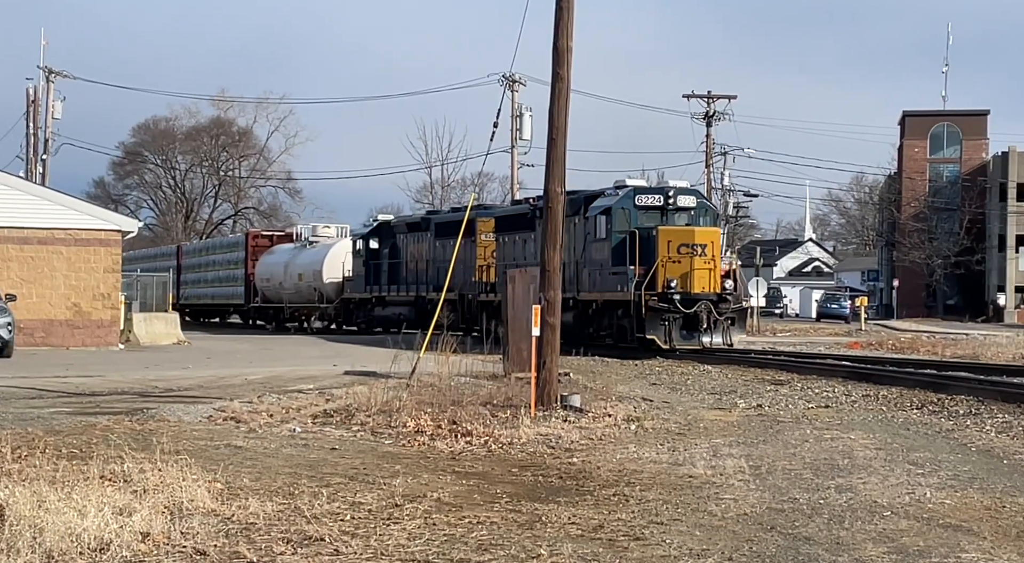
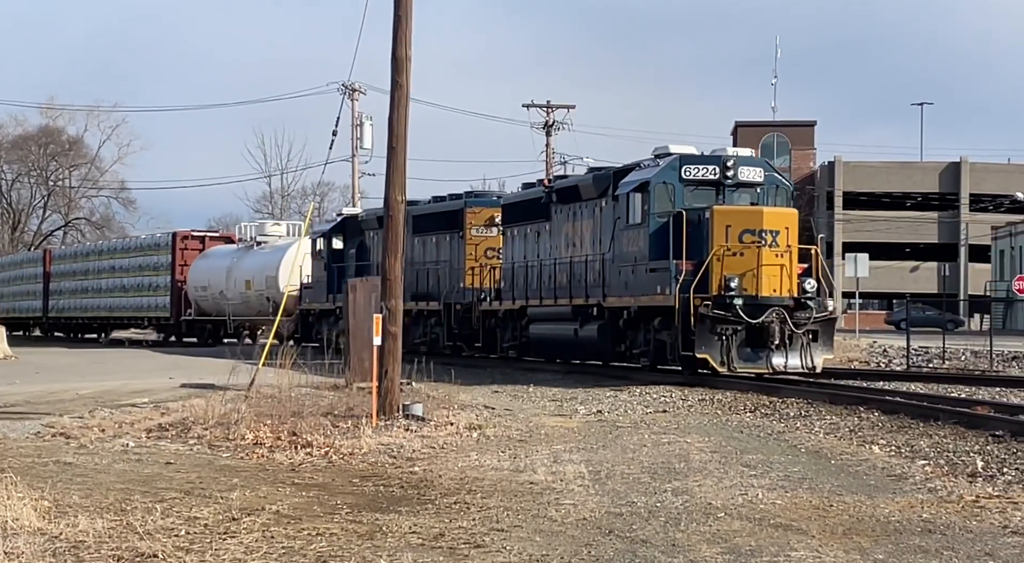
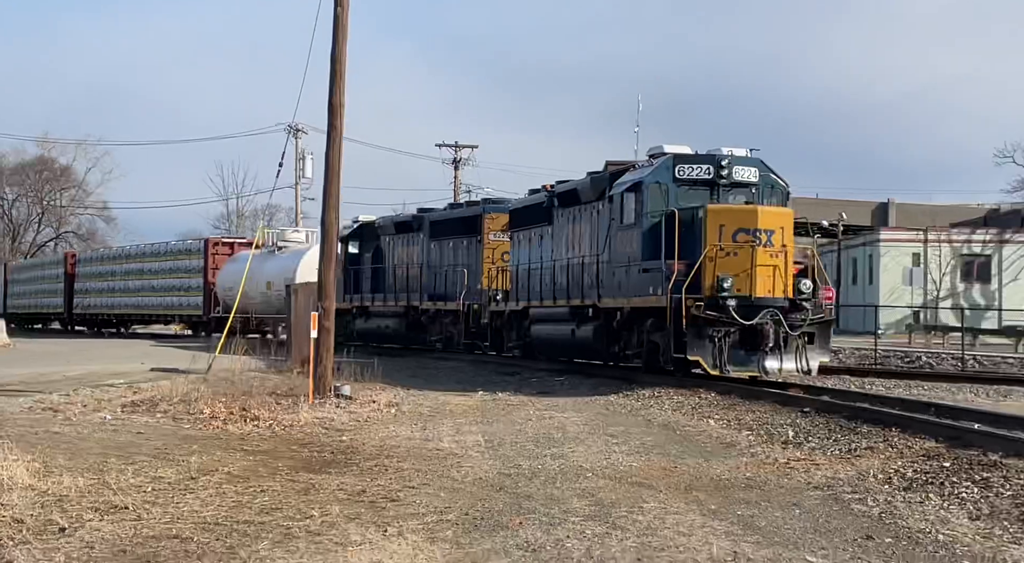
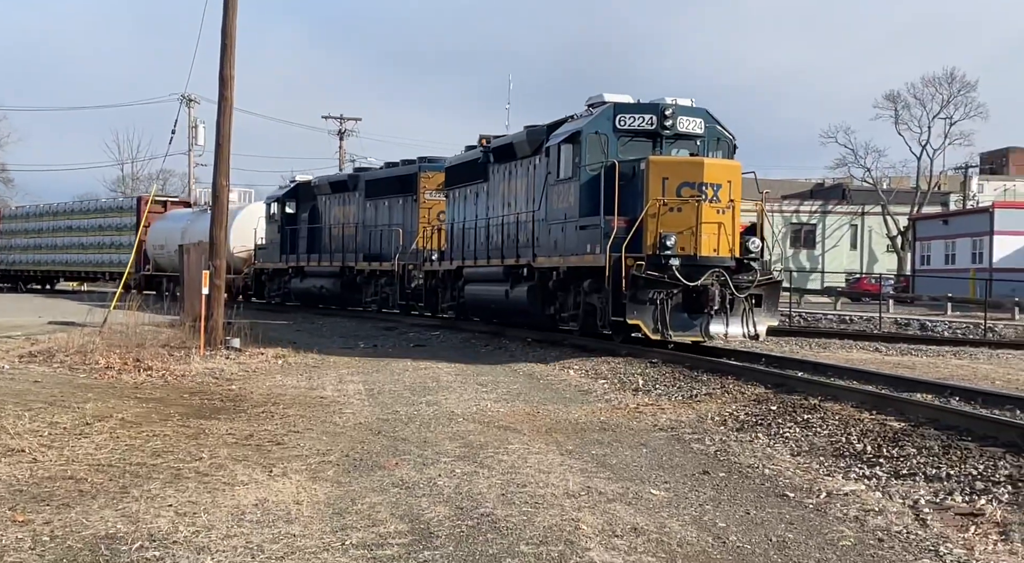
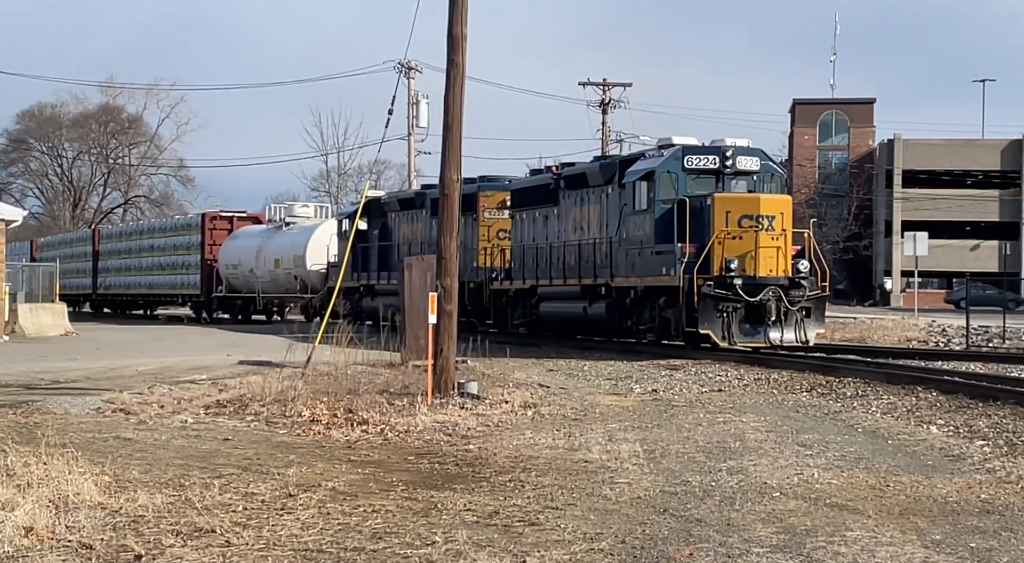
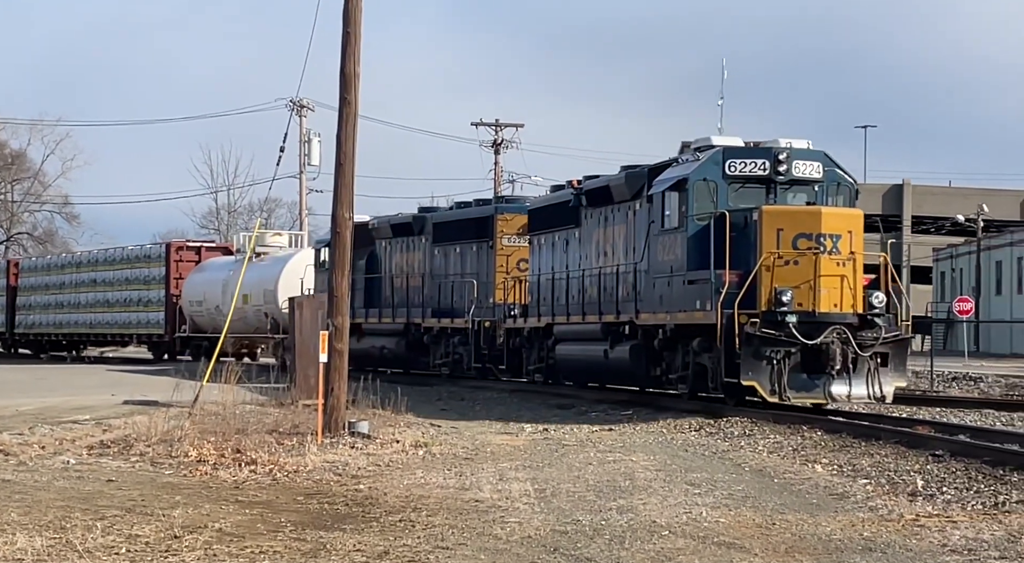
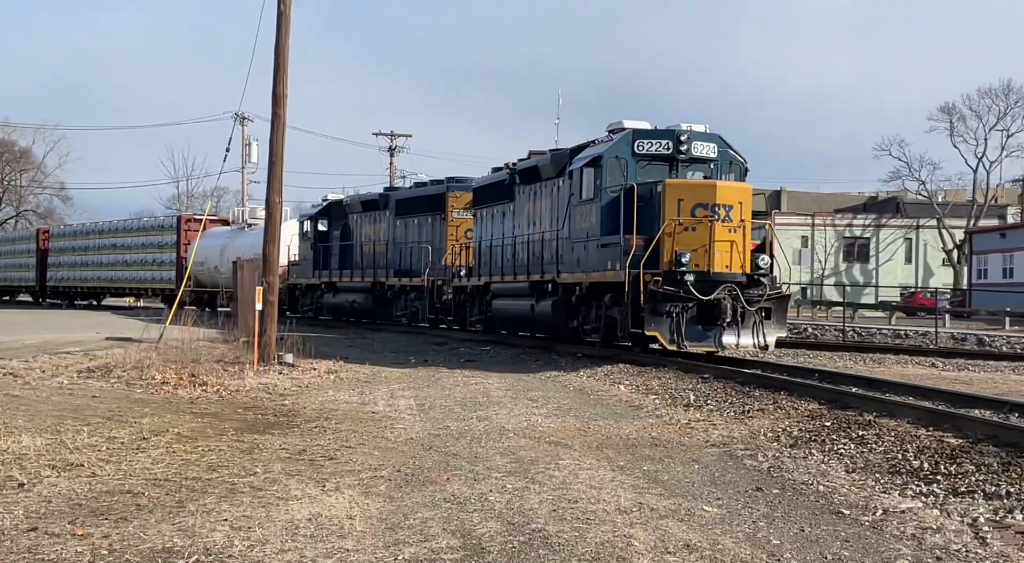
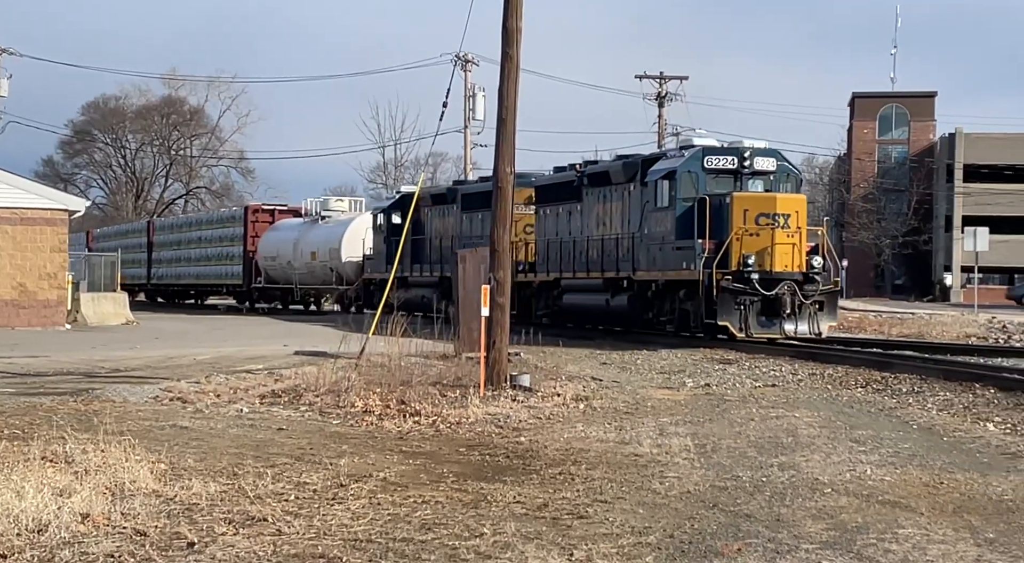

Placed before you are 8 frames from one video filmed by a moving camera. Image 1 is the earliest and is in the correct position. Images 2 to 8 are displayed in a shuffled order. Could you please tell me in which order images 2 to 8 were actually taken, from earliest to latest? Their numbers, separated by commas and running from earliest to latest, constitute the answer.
8, 5, 2, 6, 3, 7, 4
